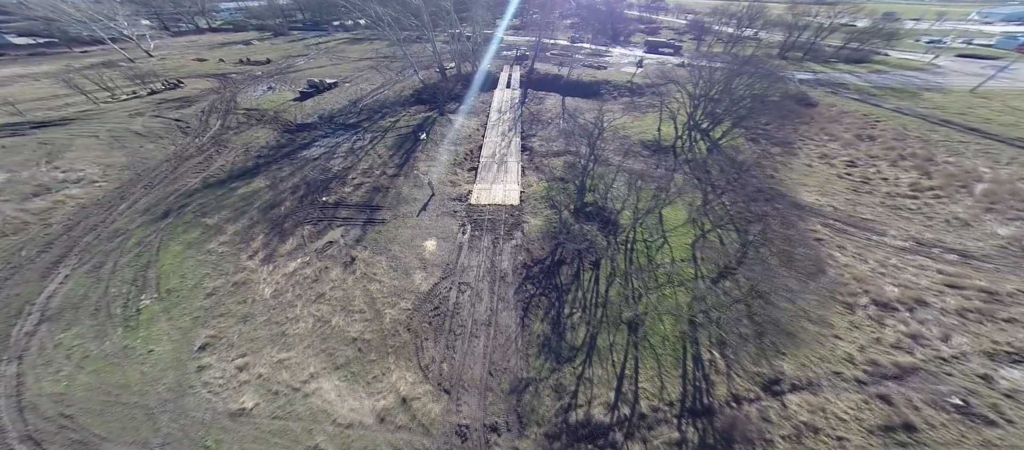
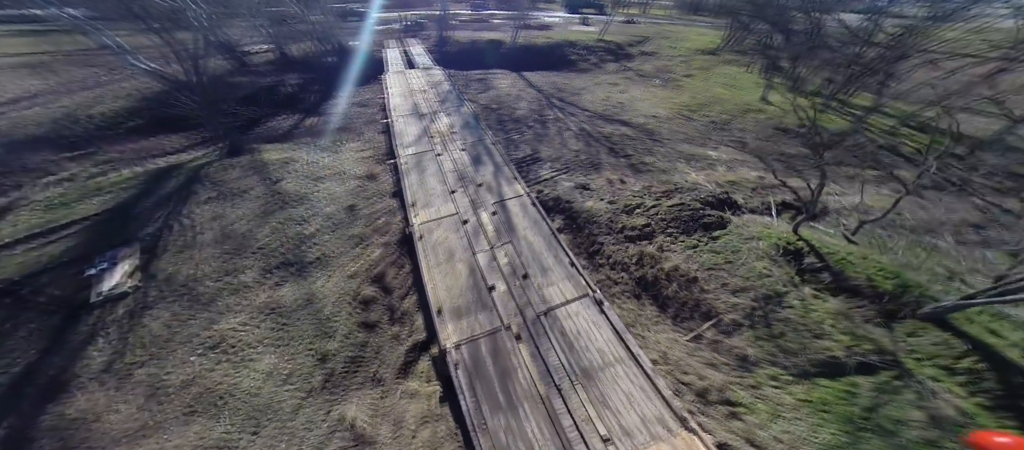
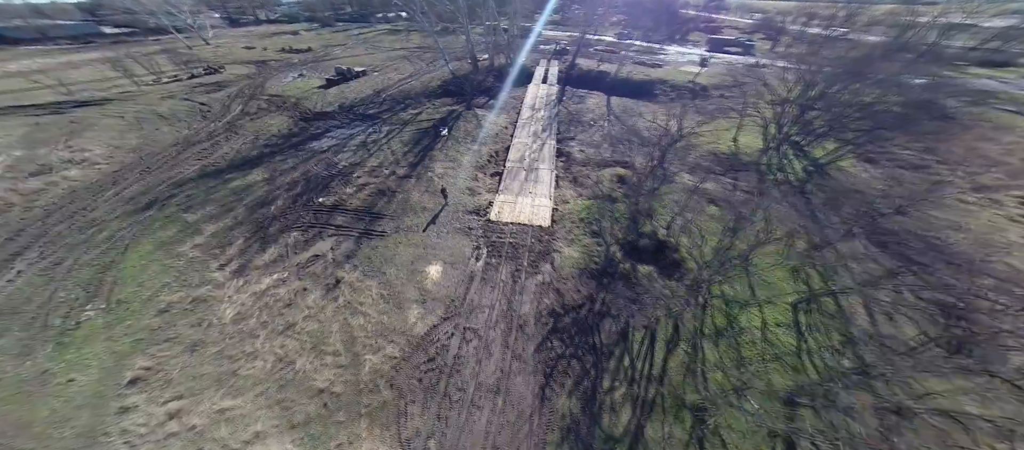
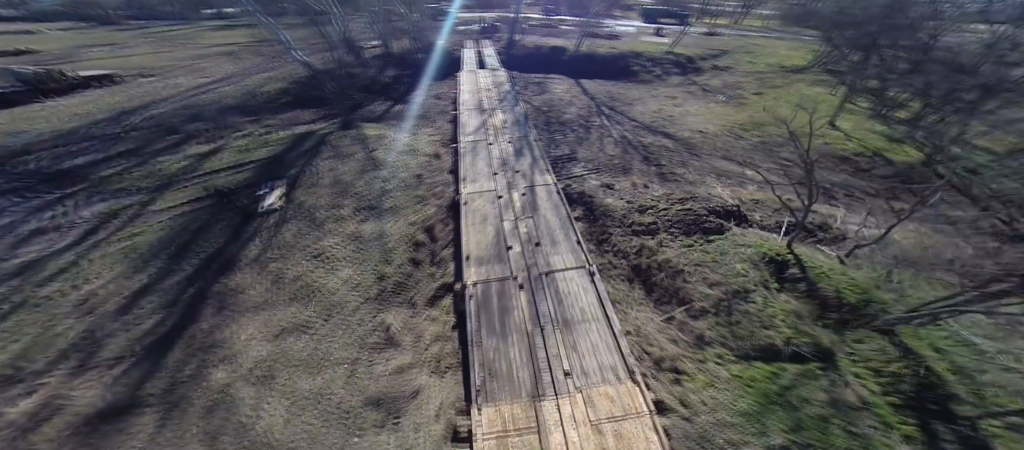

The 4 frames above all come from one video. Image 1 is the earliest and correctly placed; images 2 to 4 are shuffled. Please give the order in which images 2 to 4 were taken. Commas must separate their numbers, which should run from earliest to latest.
3, 4, 2
